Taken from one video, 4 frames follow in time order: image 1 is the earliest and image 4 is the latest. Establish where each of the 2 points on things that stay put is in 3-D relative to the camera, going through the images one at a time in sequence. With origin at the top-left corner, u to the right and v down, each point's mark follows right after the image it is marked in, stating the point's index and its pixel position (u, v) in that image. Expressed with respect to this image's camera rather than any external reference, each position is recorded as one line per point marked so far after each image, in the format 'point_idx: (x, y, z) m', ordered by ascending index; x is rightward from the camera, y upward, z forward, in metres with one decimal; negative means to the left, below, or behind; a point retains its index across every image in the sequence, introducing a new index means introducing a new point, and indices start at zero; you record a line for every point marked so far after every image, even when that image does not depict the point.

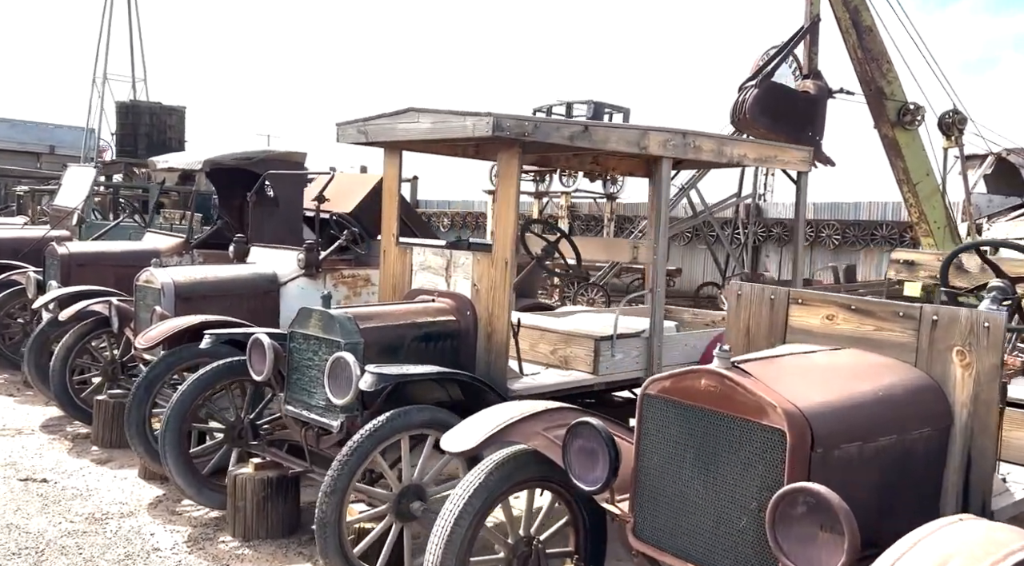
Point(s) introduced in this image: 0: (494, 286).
0: (-0.1, 0.0, +4.5) m
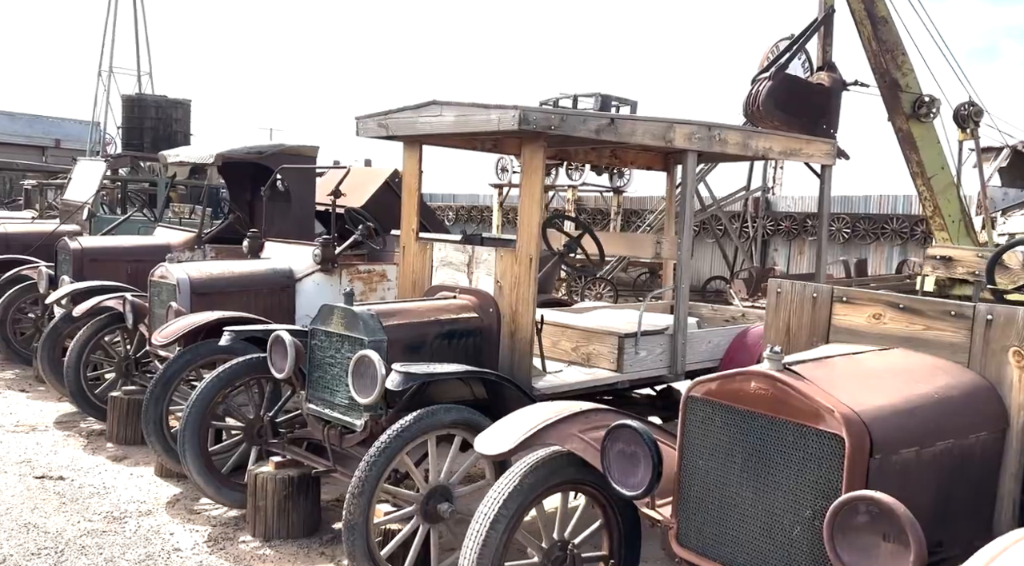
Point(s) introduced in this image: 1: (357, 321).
0: (0.0, 0.0, +4.4) m
1: (-0.7, -0.2, +4.2) m
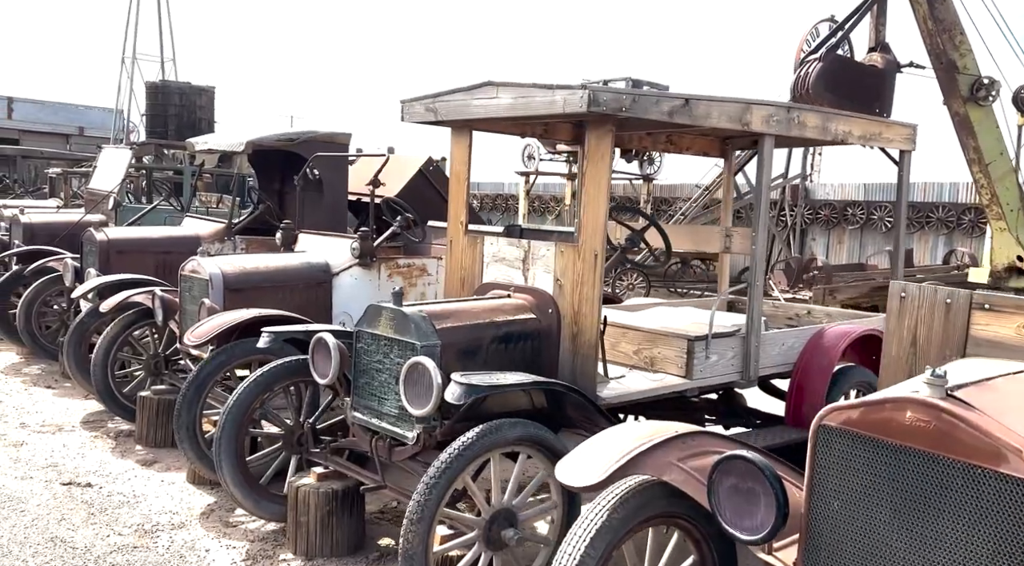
0: (+0.3, 0.0, +4.1) m
1: (-0.4, -0.2, +3.8) m
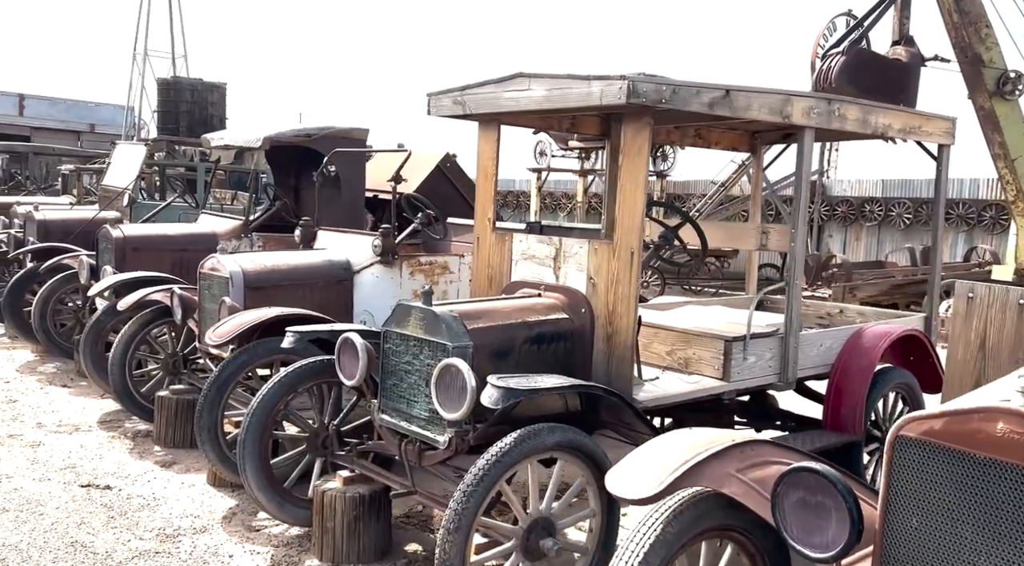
0: (+0.4, 0.0, +3.9) m
1: (-0.3, -0.2, +3.7) m
